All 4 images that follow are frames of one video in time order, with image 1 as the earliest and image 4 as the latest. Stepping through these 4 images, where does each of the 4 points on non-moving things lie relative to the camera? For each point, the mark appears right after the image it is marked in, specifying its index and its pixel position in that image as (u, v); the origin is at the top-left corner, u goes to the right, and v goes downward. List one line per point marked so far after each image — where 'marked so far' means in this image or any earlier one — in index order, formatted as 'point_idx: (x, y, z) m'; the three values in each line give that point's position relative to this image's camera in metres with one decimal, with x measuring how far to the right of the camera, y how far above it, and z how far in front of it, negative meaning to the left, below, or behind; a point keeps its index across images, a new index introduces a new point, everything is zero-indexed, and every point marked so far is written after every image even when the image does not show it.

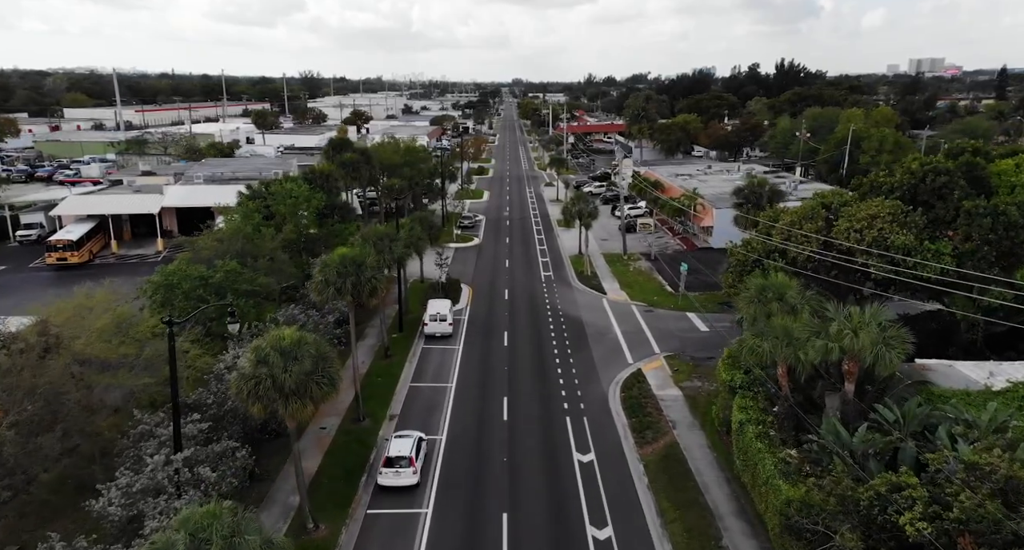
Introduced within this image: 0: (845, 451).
0: (+8.9, -4.7, +18.7) m
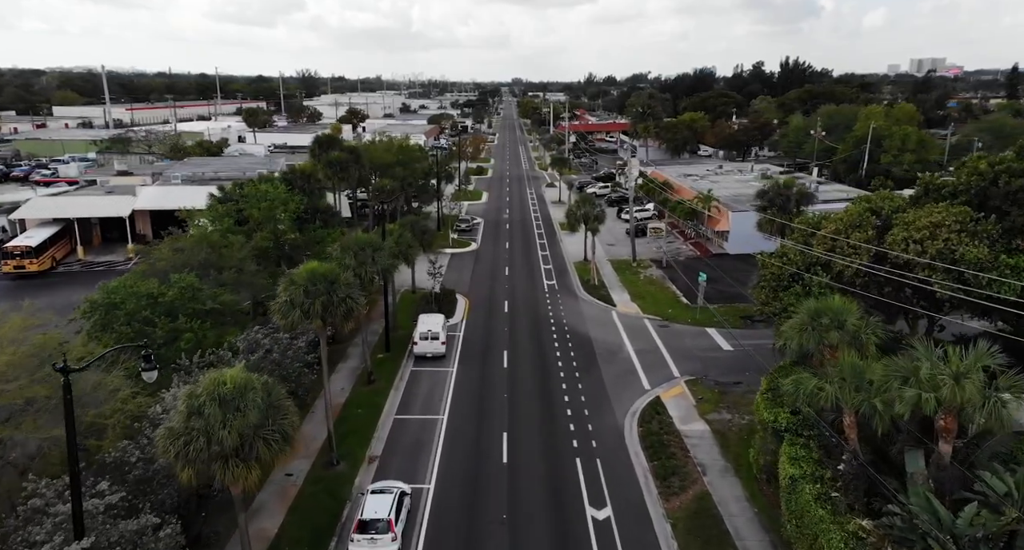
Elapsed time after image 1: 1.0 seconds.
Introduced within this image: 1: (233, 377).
0: (+9.0, -5.4, +14.4) m
1: (-6.5, -2.4, +16.3) m
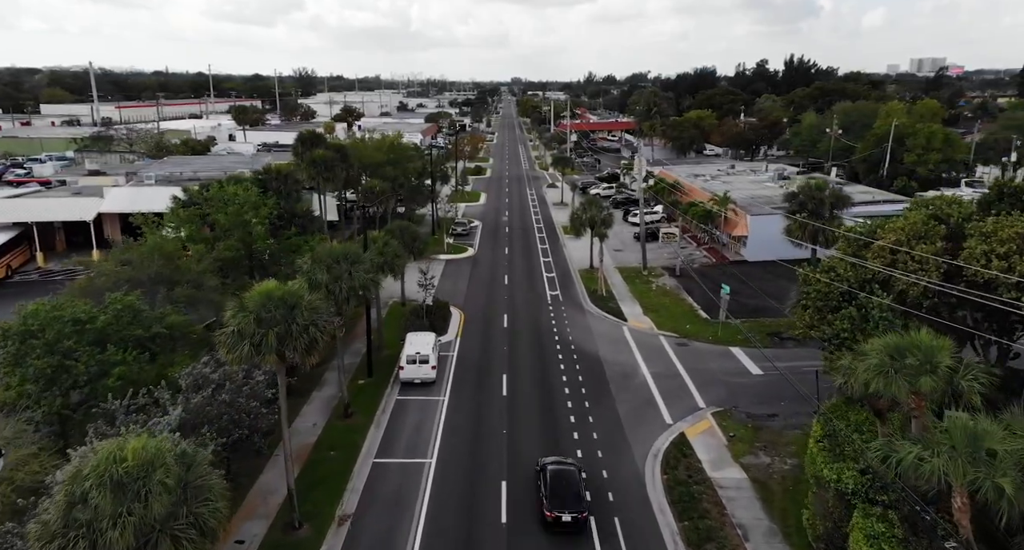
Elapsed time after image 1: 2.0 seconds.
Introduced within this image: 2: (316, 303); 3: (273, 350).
0: (+9.0, -6.0, +10.1) m
1: (-6.5, -3.0, +12.0) m
2: (-5.7, -0.9, +20.0) m
3: (-6.3, -2.0, +18.4) m
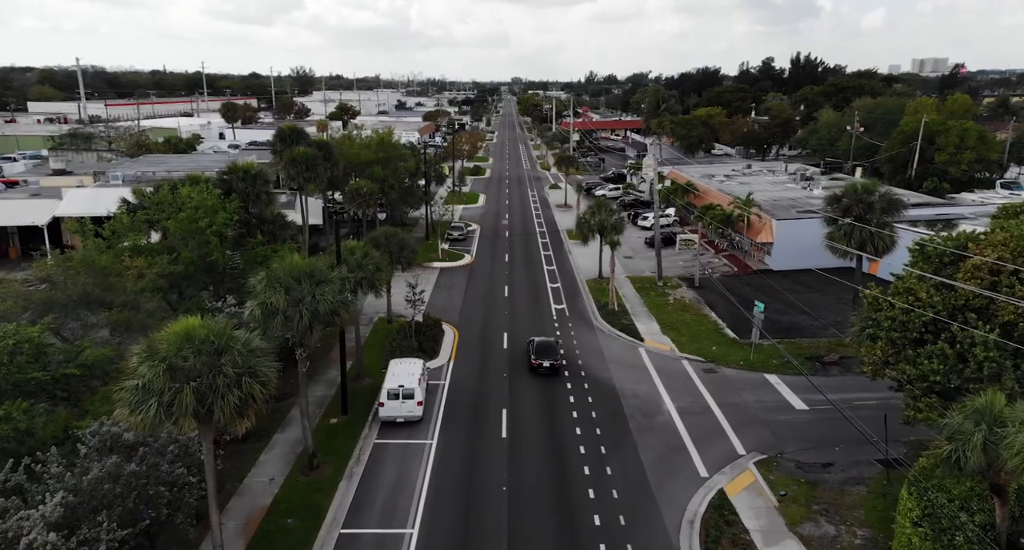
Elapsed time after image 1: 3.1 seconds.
0: (+9.0, -6.7, +5.4) m
1: (-6.5, -3.7, +7.3) m
2: (-5.6, -1.5, +15.3) m
3: (-6.3, -2.7, +13.7) m
